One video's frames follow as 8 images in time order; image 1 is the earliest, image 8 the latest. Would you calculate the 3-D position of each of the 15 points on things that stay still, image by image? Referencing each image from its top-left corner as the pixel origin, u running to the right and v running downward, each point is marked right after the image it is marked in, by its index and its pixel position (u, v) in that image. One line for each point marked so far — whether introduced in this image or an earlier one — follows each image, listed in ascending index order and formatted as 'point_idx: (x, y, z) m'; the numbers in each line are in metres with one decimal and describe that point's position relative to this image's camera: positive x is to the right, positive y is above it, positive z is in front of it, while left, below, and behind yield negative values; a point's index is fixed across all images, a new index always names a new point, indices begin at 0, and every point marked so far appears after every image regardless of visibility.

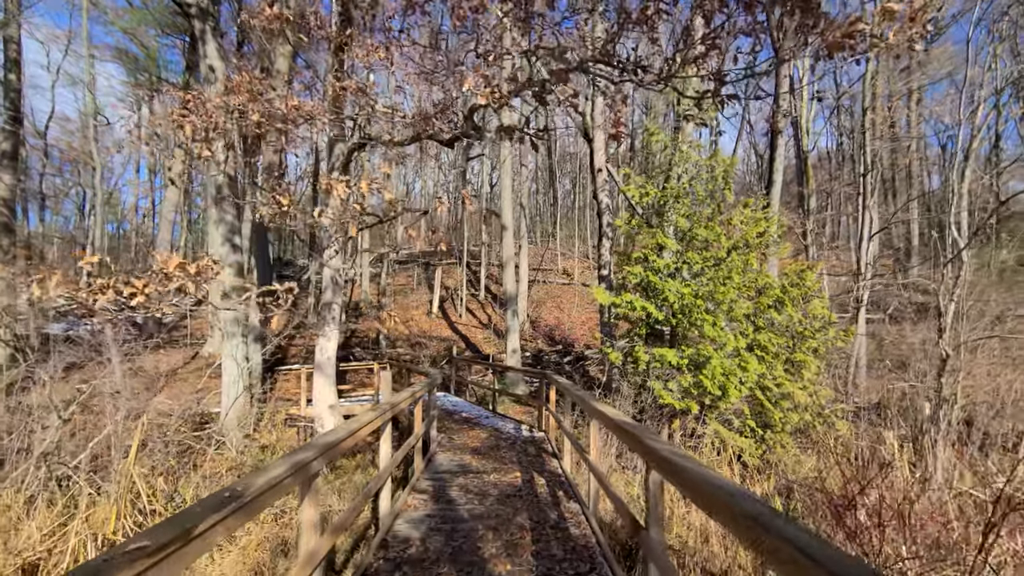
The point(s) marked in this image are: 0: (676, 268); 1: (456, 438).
0: (+3.0, +0.3, +9.3) m
1: (-0.9, -2.5, +8.5) m
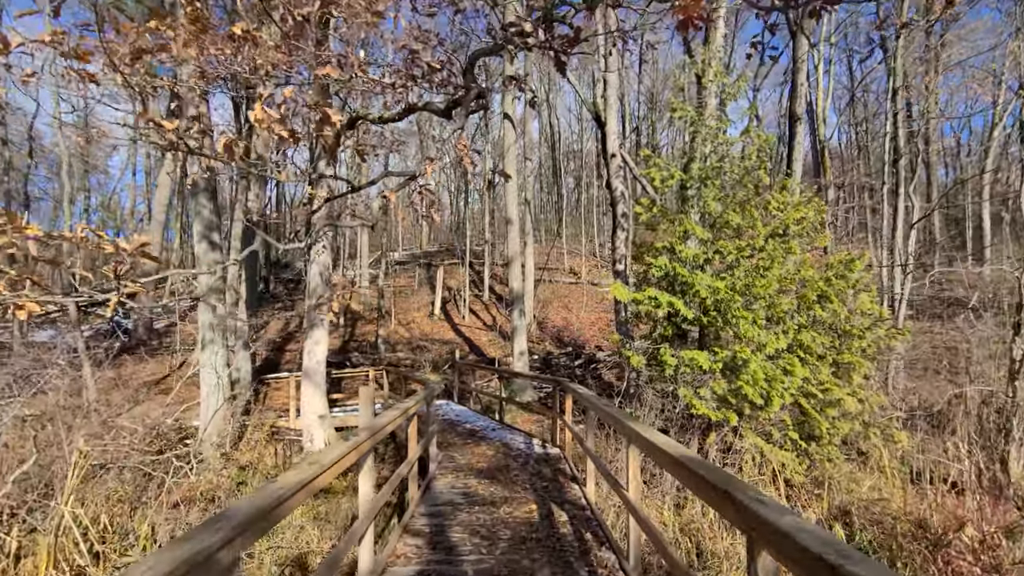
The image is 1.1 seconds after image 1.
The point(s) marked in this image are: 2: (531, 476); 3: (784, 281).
0: (+3.1, +0.4, +8.2) m
1: (-0.8, -2.5, +7.5) m
2: (+0.2, -2.3, +6.2) m
3: (+4.2, +0.1, +7.9) m
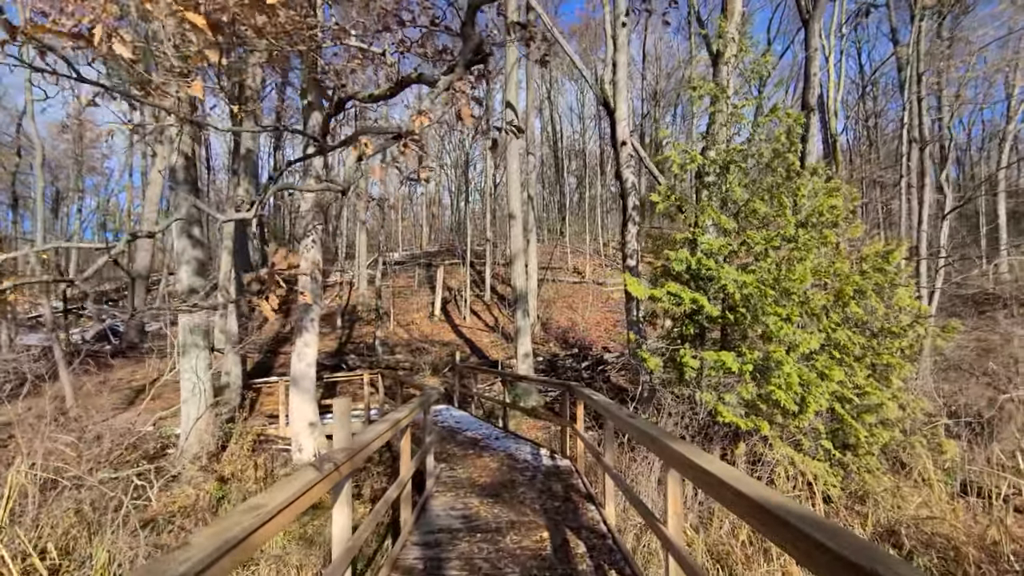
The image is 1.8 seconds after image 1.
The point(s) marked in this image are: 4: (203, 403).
0: (+3.2, +0.5, +7.5) m
1: (-0.7, -2.4, +6.7) m
2: (+0.3, -2.2, +5.5) m
3: (+4.3, +0.2, +7.2) m
4: (-5.6, -2.1, +9.2) m
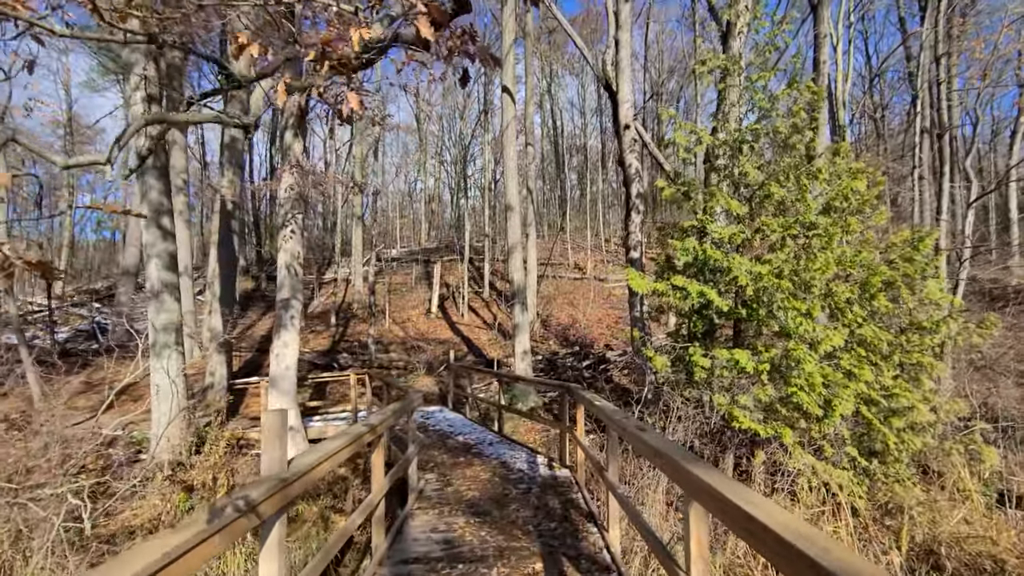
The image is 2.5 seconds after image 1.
0: (+3.1, +0.6, +6.8) m
1: (-0.8, -2.3, +6.1) m
2: (+0.2, -2.1, +4.9) m
3: (+4.2, +0.3, +6.5) m
4: (-5.6, -2.0, +8.6) m
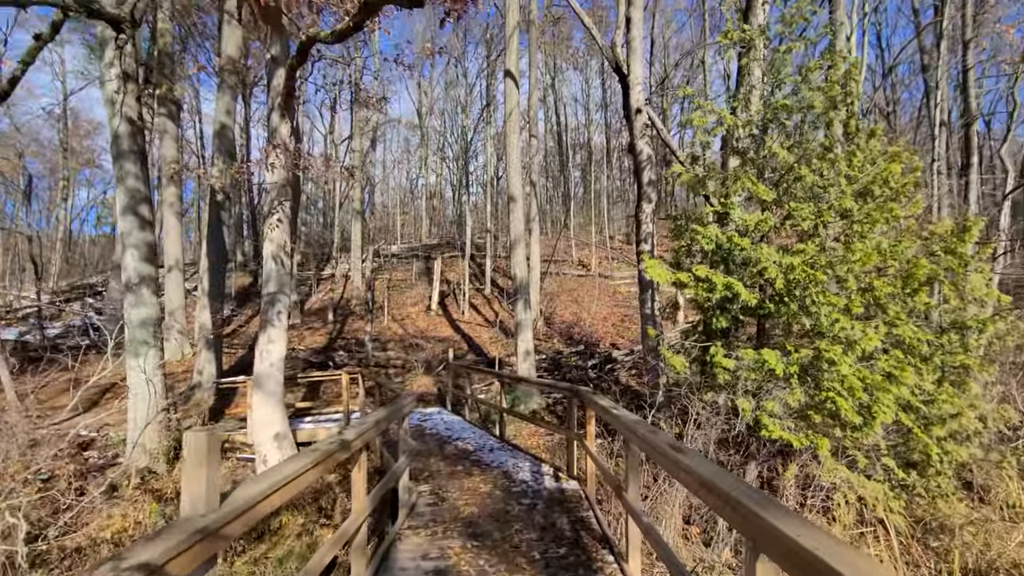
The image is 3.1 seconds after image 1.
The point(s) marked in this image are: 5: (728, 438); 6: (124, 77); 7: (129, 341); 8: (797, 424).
0: (+3.1, +0.7, +6.2) m
1: (-0.8, -2.2, +5.5) m
2: (+0.2, -2.1, +4.3) m
3: (+4.2, +0.4, +5.9) m
4: (-5.6, -1.9, +8.0) m
5: (+2.6, -1.8, +6.2) m
6: (-5.8, +3.1, +7.6) m
7: (-5.9, -0.8, +7.8) m
8: (+3.3, -1.6, +5.9) m
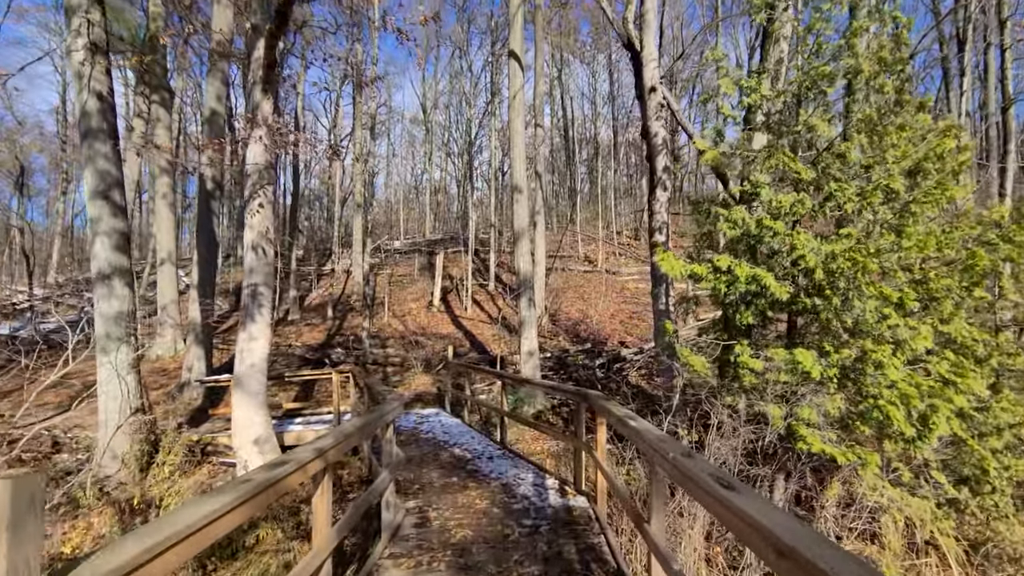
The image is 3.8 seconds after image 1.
0: (+3.2, +0.8, +5.5) m
1: (-0.8, -2.1, +4.9) m
2: (+0.2, -2.0, +3.6) m
3: (+4.3, +0.4, +5.2) m
4: (-5.6, -1.8, +7.4) m
5: (+2.6, -1.8, +5.5) m
6: (-5.7, +3.3, +7.0) m
7: (-5.8, -0.7, +7.2) m
8: (+3.3, -1.5, +5.3) m
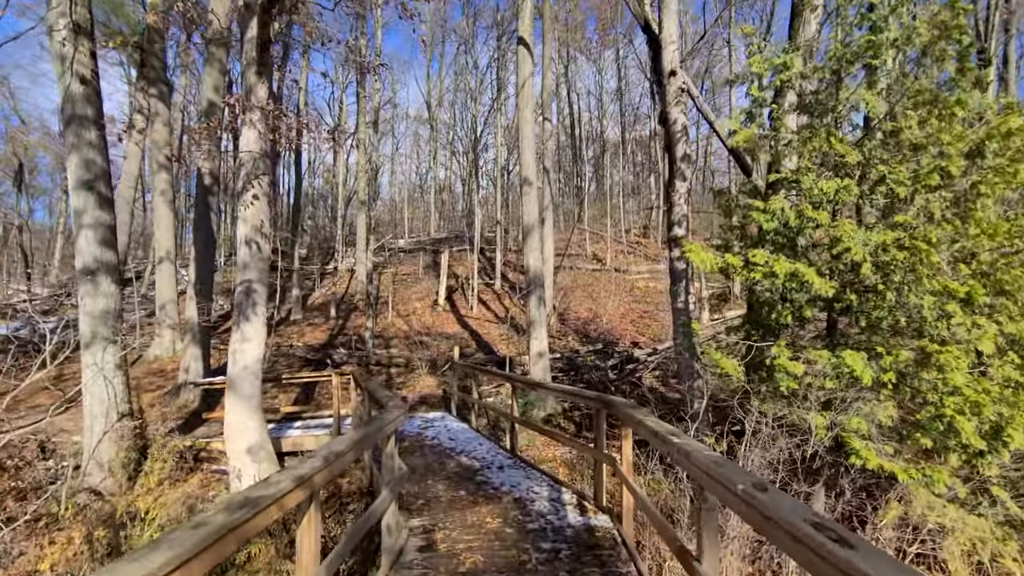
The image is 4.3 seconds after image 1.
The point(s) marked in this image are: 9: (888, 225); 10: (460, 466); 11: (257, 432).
0: (+3.3, +0.8, +5.0) m
1: (-0.6, -2.1, +4.4) m
2: (+0.3, -1.9, +3.1) m
3: (+4.4, +0.5, +4.6) m
4: (-5.4, -1.7, +6.9) m
5: (+2.8, -1.7, +5.0) m
6: (-5.6, +3.3, +6.6) m
7: (-5.7, -0.6, +6.8) m
8: (+3.4, -1.5, +4.7) m
9: (+3.5, +0.6, +4.7) m
10: (-0.6, -2.2, +6.3) m
11: (-3.4, -1.9, +6.9) m
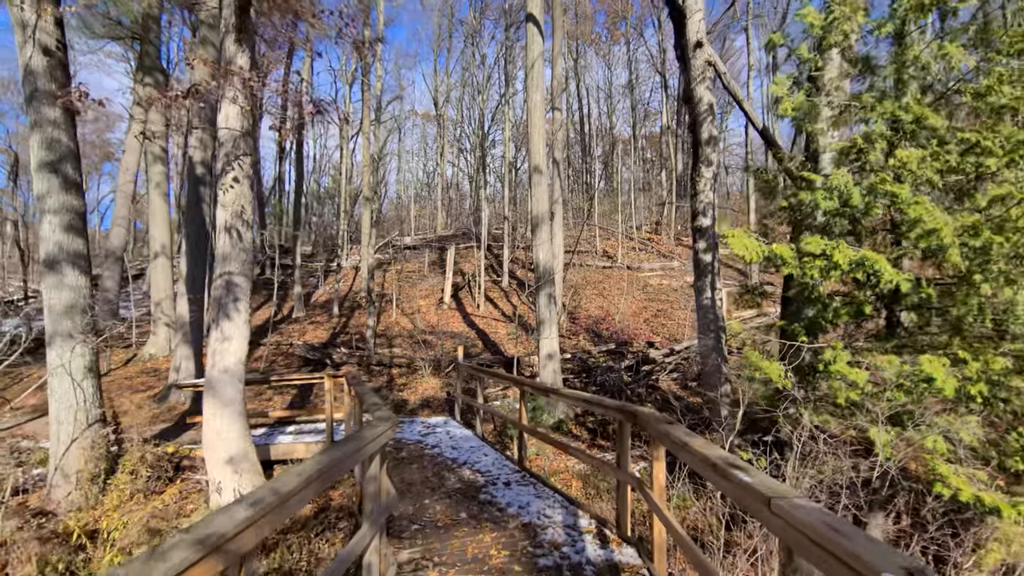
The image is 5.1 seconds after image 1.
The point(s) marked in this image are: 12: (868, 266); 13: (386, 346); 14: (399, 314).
0: (+3.4, +0.9, +4.2) m
1: (-0.6, -2.0, +3.7) m
2: (+0.4, -1.9, +2.4) m
3: (+4.5, +0.5, +3.9) m
4: (-5.3, -1.6, +6.3) m
5: (+2.8, -1.6, +4.3) m
6: (-5.5, +3.4, +5.9) m
7: (-5.6, -0.6, +6.2) m
8: (+3.5, -1.4, +4.0) m
9: (+3.5, +0.6, +4.0) m
10: (-0.6, -2.1, +5.6) m
11: (-3.3, -1.8, +6.3) m
12: (+2.8, +0.2, +4.0) m
13: (-3.9, -1.8, +15.6) m
14: (-4.1, -0.9, +18.5) m
